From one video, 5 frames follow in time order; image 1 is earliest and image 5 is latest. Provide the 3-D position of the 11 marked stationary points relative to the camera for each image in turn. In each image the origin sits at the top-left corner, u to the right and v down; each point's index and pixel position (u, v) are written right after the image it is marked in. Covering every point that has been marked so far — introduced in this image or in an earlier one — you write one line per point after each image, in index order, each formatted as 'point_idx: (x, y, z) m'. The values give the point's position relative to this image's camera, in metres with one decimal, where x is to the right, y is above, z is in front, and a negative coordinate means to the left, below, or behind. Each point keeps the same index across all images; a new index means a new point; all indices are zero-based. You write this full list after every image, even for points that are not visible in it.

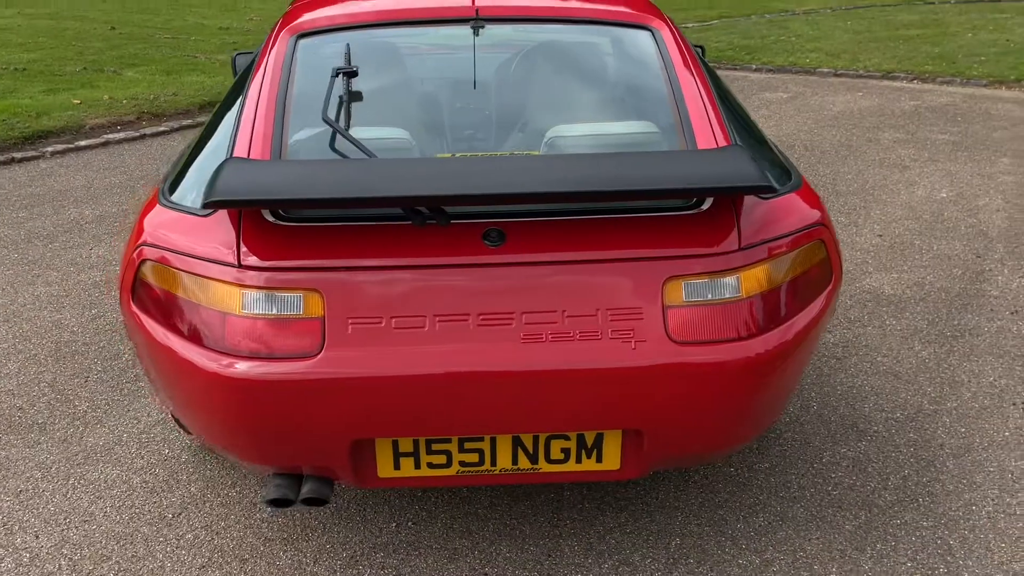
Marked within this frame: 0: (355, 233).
0: (-0.3, +0.1, +2.0) m
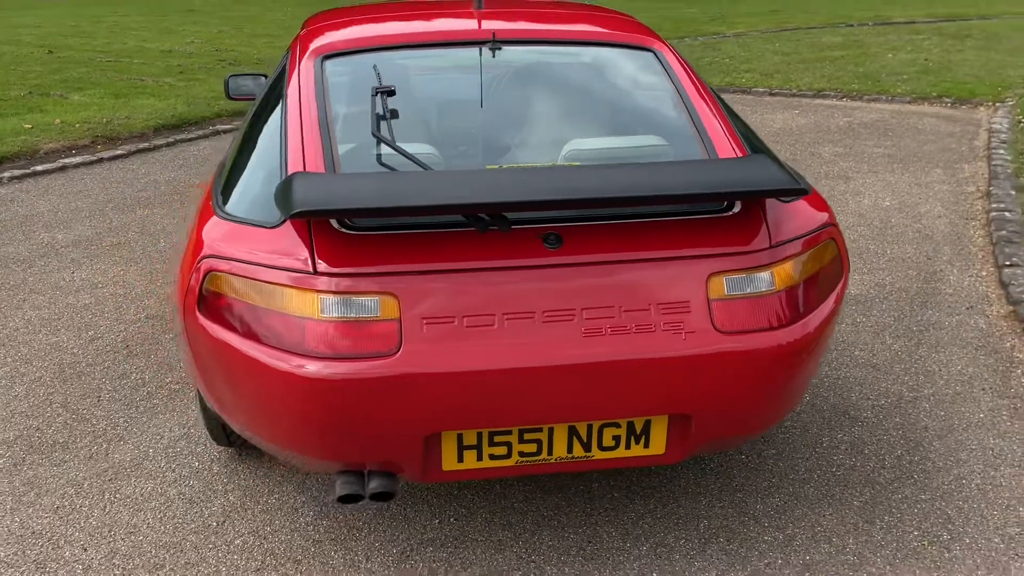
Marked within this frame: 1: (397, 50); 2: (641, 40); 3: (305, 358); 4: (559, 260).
0: (-0.2, +0.1, +2.1) m
1: (-0.3, +0.8, +2.9) m
2: (+0.5, +0.9, +3.1) m
3: (-0.5, -0.2, +2.1) m
4: (+0.1, +0.1, +2.1) m
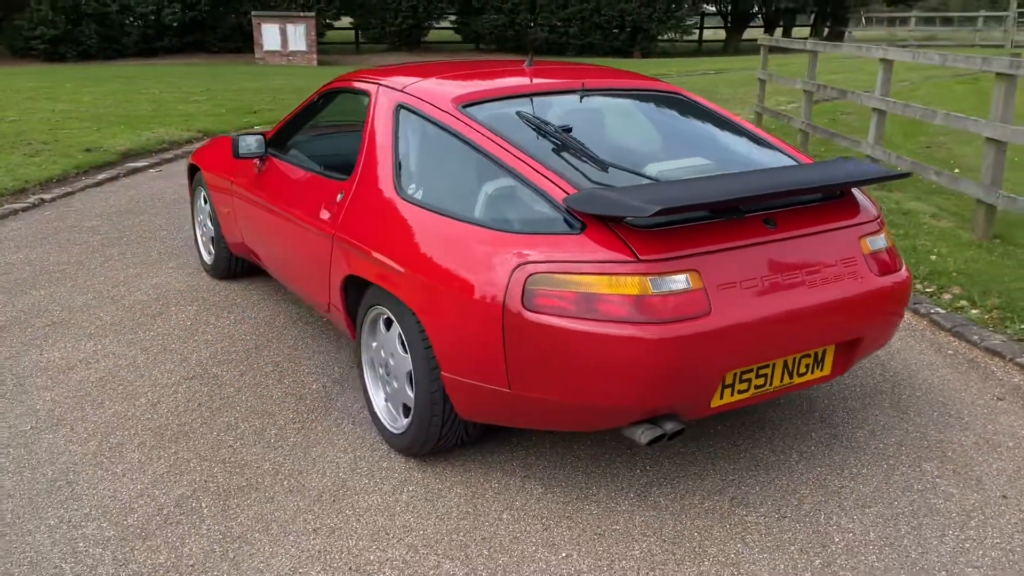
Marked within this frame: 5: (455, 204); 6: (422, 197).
0: (+0.6, +0.2, +2.8) m
1: (0.0, +0.8, +3.5) m
2: (+0.7, +0.9, +4.0) m
3: (+0.4, -0.1, +2.6) m
4: (+0.9, +0.2, +2.9) m
5: (-0.2, +0.3, +3.1) m
6: (-0.3, +0.3, +3.3) m
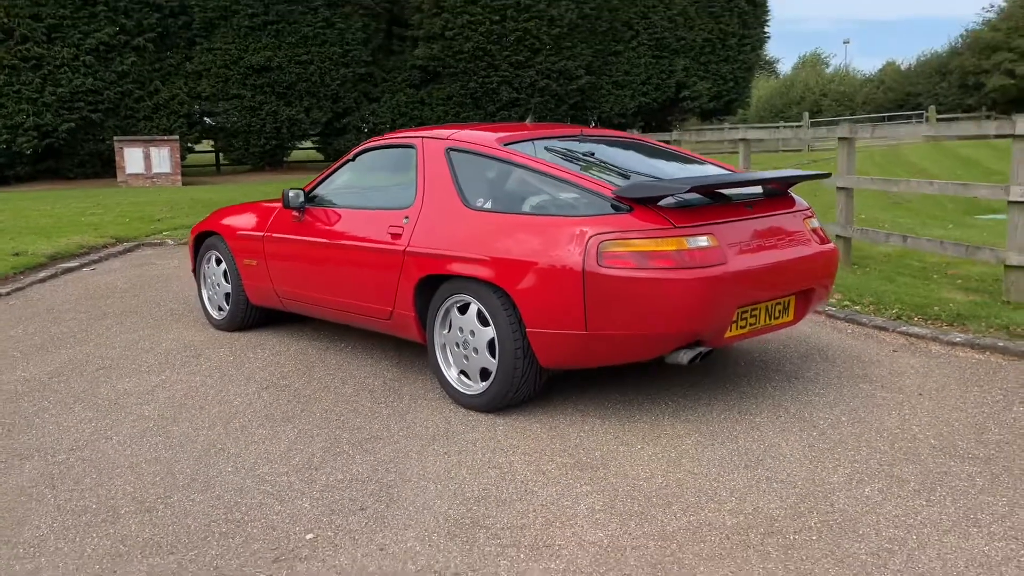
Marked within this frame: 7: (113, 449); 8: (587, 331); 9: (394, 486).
0: (+0.8, +0.3, +4.0) m
1: (+0.1, +0.8, +4.7) m
2: (+0.7, +0.9, +5.3) m
3: (+0.7, +0.1, +3.8) m
4: (+1.1, +0.3, +4.1) m
5: (0.0, +0.4, +4.2) m
6: (-0.1, +0.4, +4.3) m
7: (-1.7, -0.7, +3.9) m
8: (+0.3, -0.2, +3.8) m
9: (-0.4, -0.7, +3.4) m
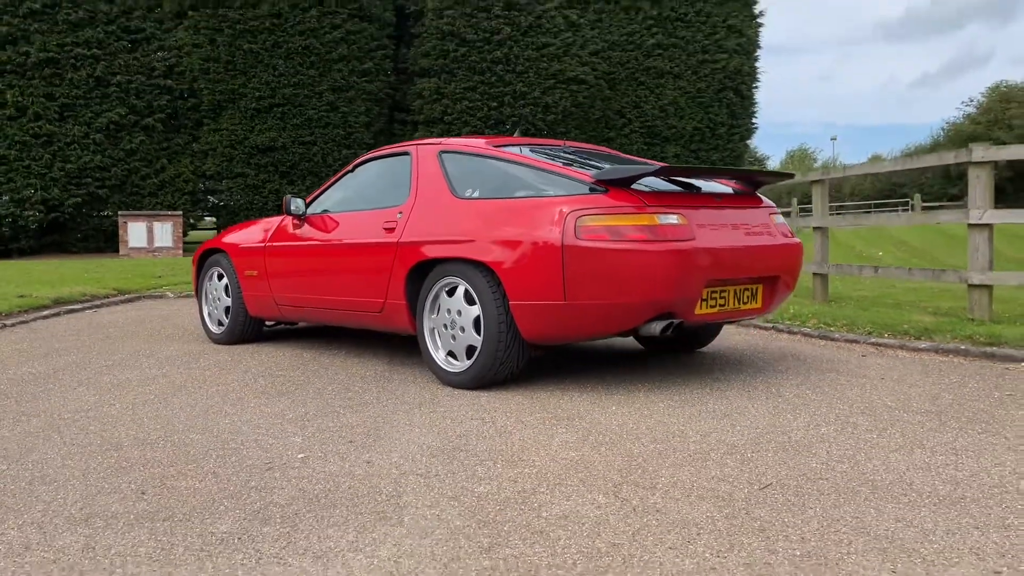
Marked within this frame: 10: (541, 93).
0: (+0.8, +0.4, +4.3) m
1: (+0.1, +0.8, +5.0) m
2: (+0.6, +0.8, +5.7) m
3: (+0.6, +0.2, +4.1) m
4: (+1.0, +0.4, +4.5) m
5: (0.0, +0.5, +4.5) m
6: (-0.2, +0.4, +4.6) m
7: (-1.8, -0.6, +4.1) m
8: (+0.2, -0.1, +4.1) m
9: (-0.5, -0.6, +3.6) m
10: (+0.6, +4.5, +20.6) m
